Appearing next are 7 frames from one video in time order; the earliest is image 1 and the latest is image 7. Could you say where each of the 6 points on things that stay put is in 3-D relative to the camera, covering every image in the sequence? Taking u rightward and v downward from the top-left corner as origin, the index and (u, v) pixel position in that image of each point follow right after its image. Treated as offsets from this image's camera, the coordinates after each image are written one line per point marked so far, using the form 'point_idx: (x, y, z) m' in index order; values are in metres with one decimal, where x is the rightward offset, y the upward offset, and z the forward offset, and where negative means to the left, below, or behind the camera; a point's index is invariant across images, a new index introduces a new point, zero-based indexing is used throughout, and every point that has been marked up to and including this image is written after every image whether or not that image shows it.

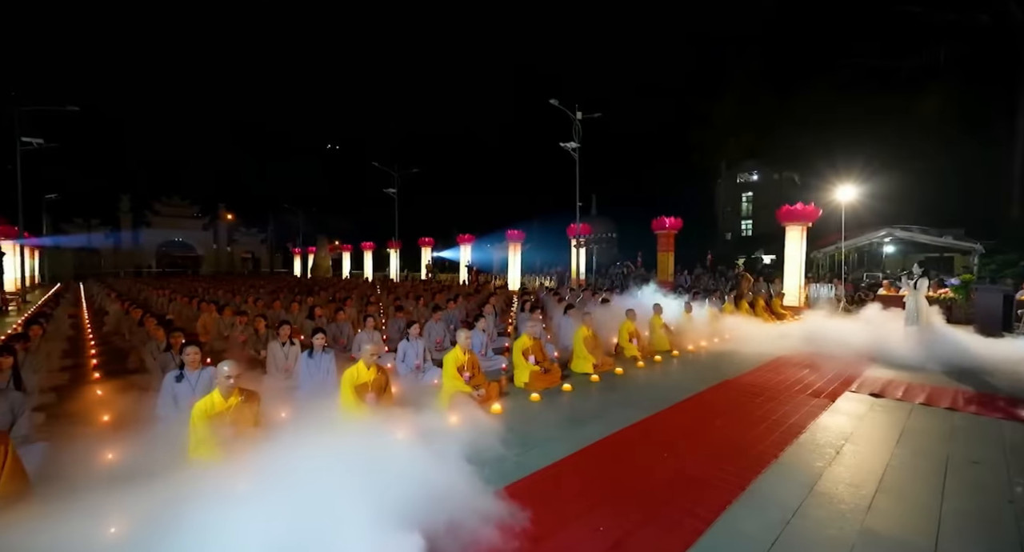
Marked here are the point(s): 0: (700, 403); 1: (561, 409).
0: (+2.4, -1.6, +5.8) m
1: (+0.6, -1.6, +5.4) m
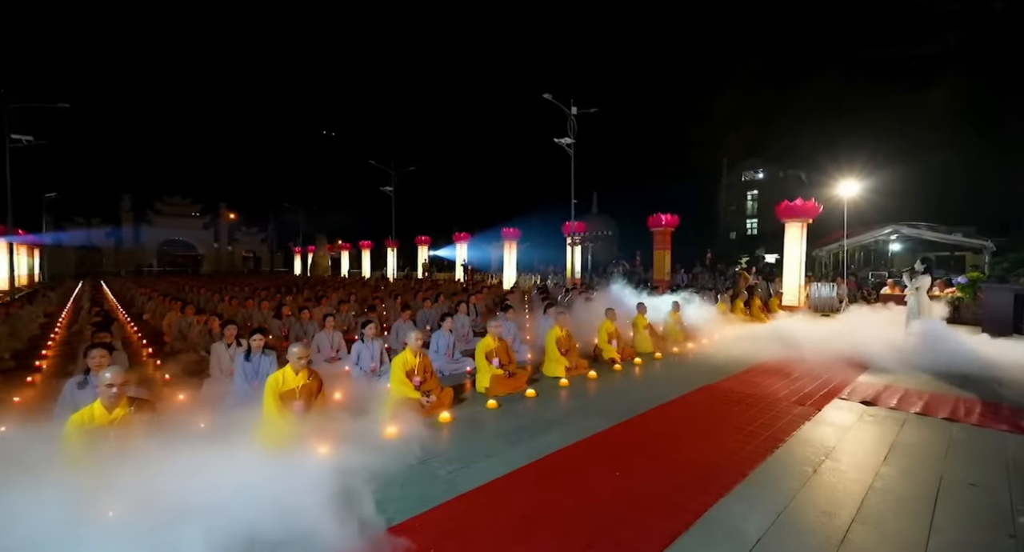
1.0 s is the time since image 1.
0: (+1.9, -1.6, +5.3) m
1: (+0.1, -1.5, +5.0) m
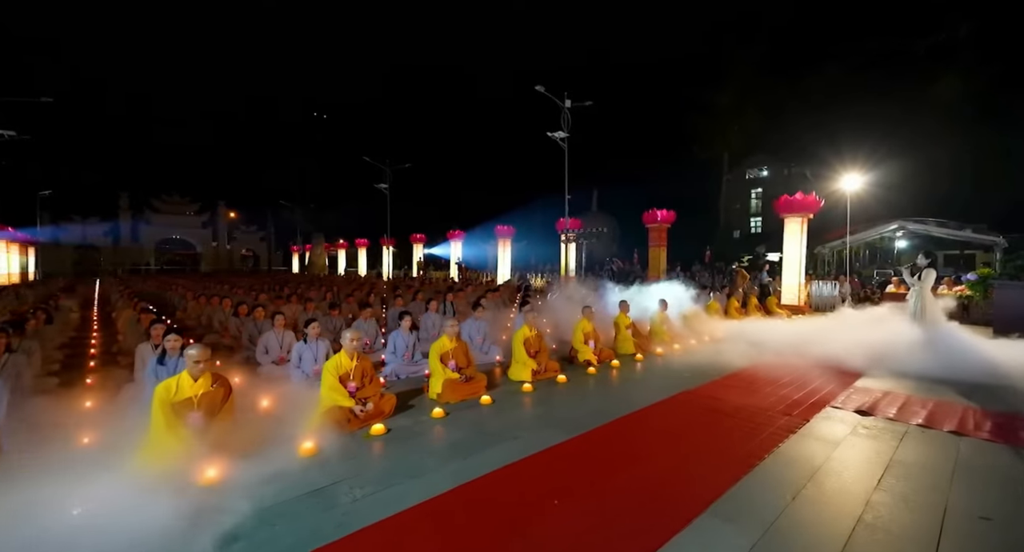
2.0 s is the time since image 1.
0: (+1.4, -1.5, +4.7) m
1: (-0.4, -1.5, +4.4) m
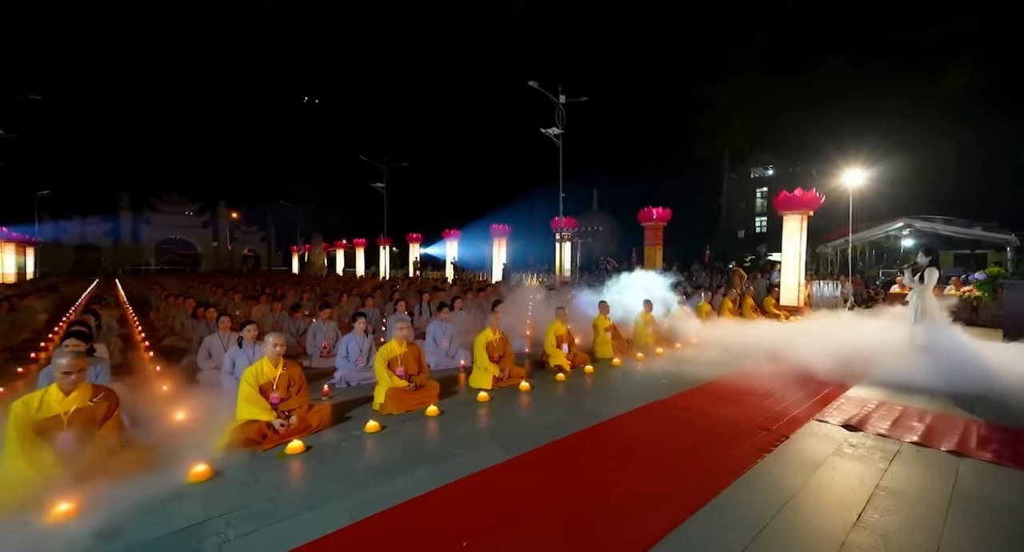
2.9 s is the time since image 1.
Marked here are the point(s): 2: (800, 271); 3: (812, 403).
0: (+0.9, -1.5, +4.2) m
1: (-1.0, -1.4, +3.9) m
2: (+8.5, +0.1, +13.8) m
3: (+3.2, -1.4, +5.0) m
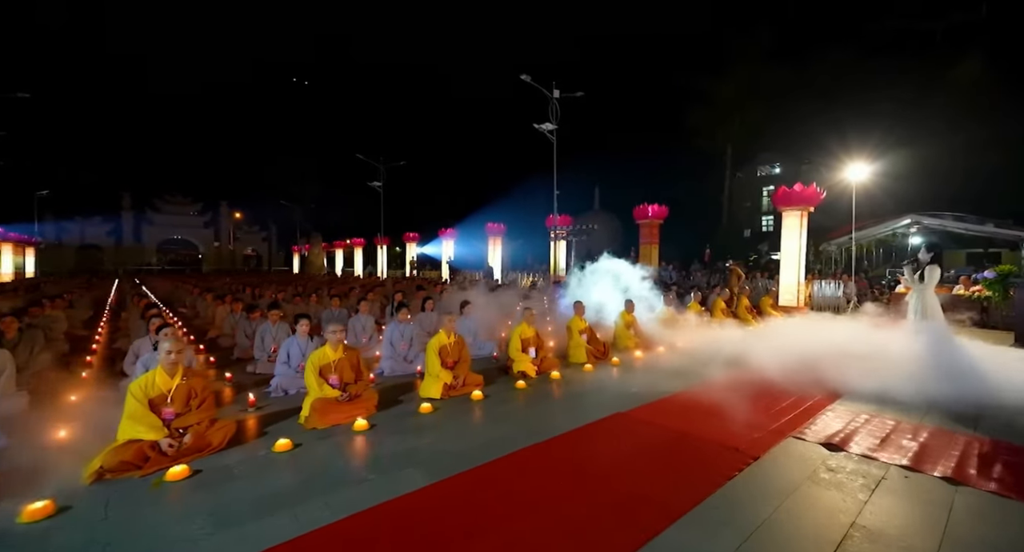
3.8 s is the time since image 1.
0: (+0.3, -1.5, +3.7) m
1: (-1.5, -1.4, +3.5) m
2: (+8.1, +0.2, +13.1) m
3: (+2.7, -1.3, +4.4) m
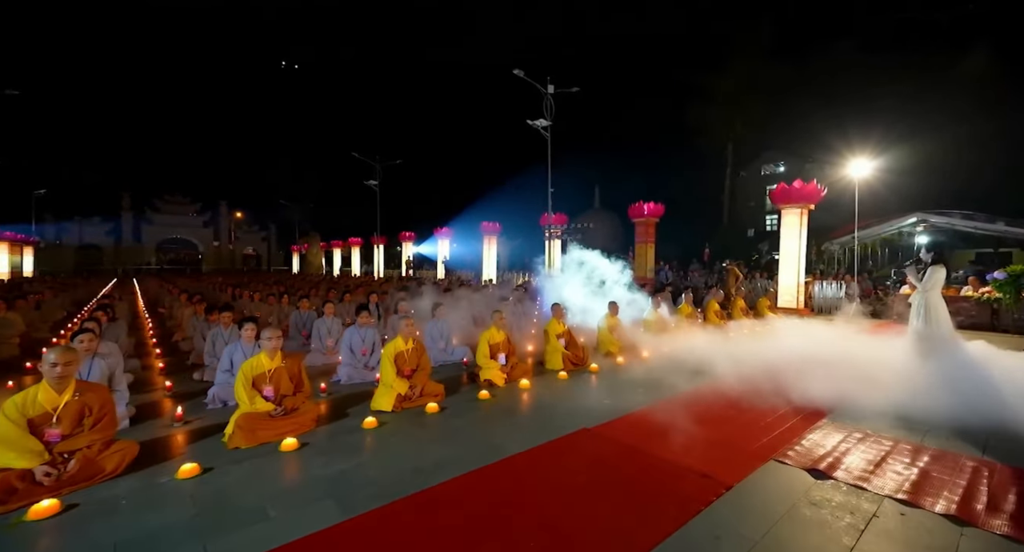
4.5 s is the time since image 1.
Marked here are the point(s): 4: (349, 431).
0: (-0.1, -1.5, +3.2) m
1: (-2.0, -1.4, +3.0) m
2: (+7.8, +0.1, +12.6) m
3: (+2.3, -1.4, +3.9) m
4: (-1.5, -1.4, +4.3) m
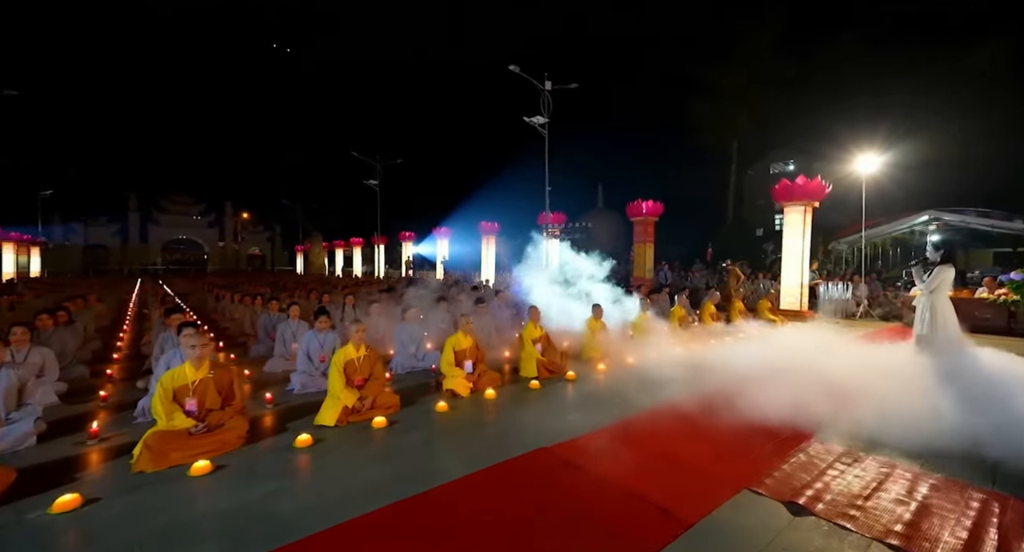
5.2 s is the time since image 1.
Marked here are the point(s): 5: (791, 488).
0: (-0.6, -1.5, +2.8) m
1: (-2.4, -1.4, +2.6) m
2: (+7.5, +0.1, +12.0) m
3: (+1.8, -1.4, +3.5) m
4: (-1.9, -1.4, +3.9) m
5: (+1.9, -1.4, +3.1) m
